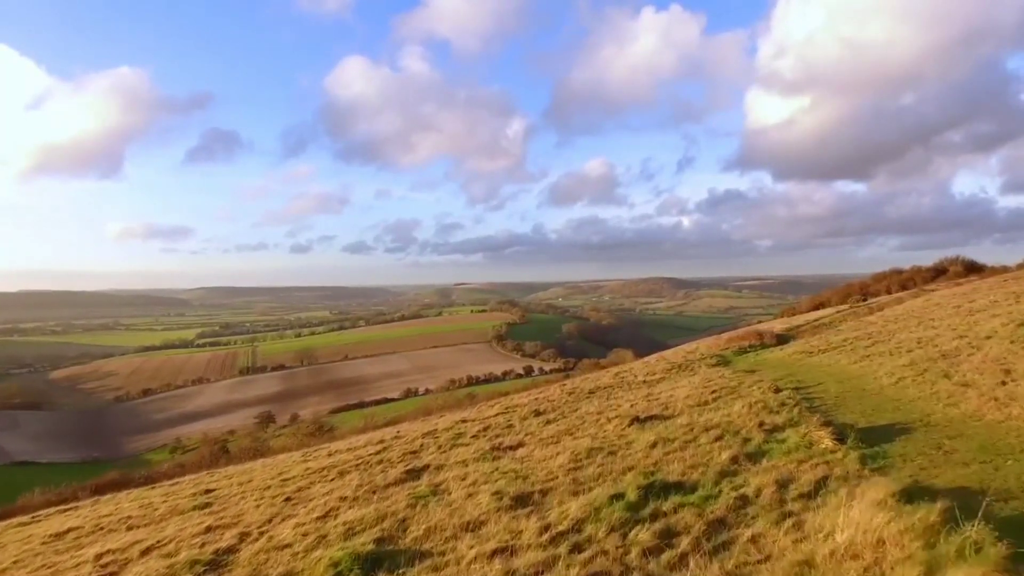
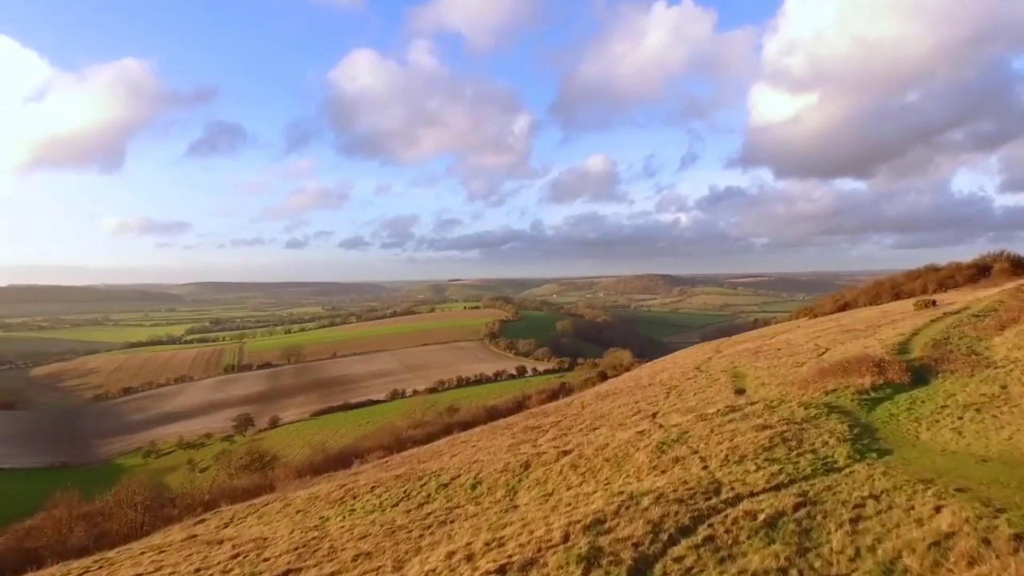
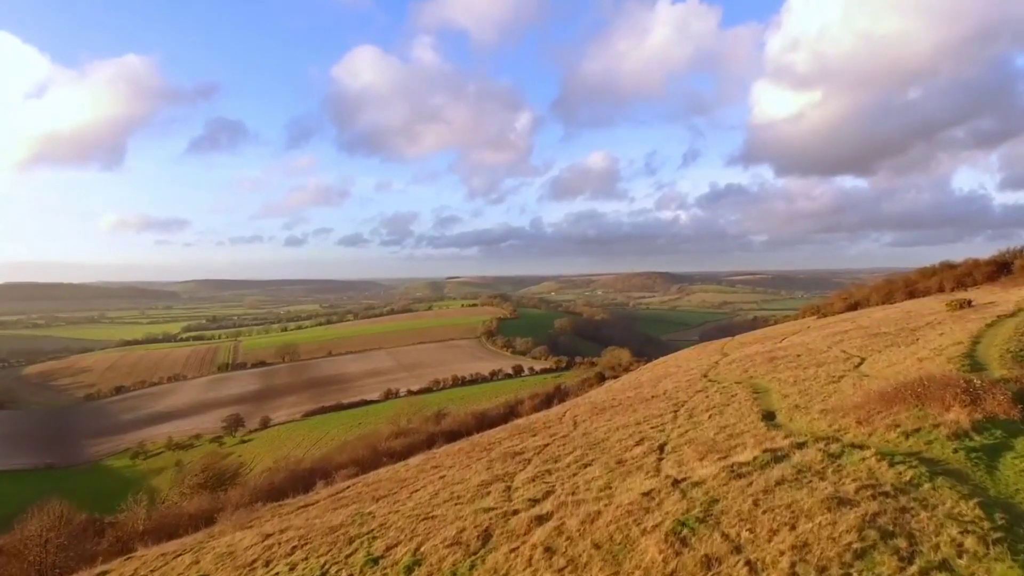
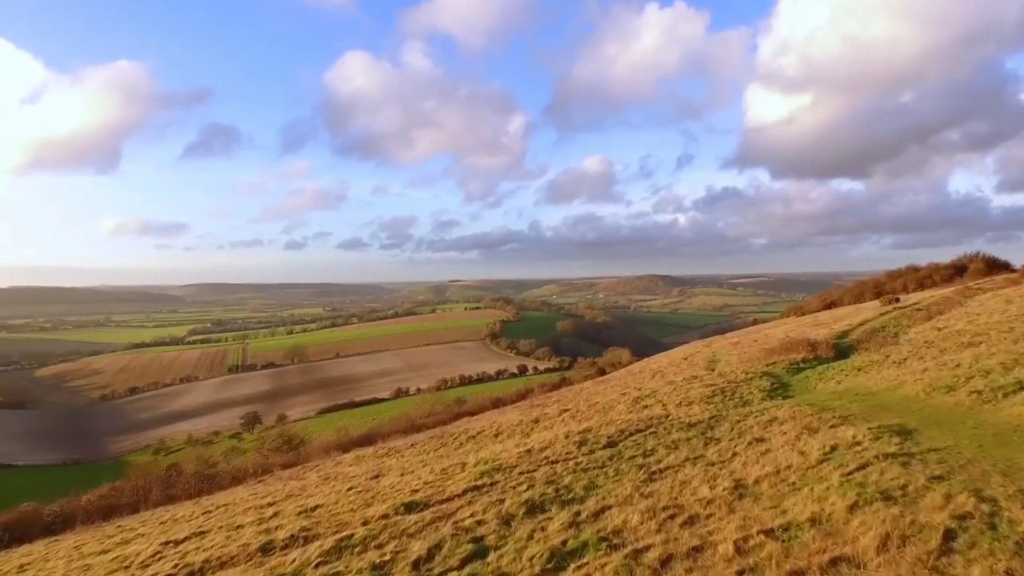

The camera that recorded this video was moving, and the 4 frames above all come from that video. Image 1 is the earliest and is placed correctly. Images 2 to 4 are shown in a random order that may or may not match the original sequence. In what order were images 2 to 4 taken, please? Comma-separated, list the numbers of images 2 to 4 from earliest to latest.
4, 2, 3
